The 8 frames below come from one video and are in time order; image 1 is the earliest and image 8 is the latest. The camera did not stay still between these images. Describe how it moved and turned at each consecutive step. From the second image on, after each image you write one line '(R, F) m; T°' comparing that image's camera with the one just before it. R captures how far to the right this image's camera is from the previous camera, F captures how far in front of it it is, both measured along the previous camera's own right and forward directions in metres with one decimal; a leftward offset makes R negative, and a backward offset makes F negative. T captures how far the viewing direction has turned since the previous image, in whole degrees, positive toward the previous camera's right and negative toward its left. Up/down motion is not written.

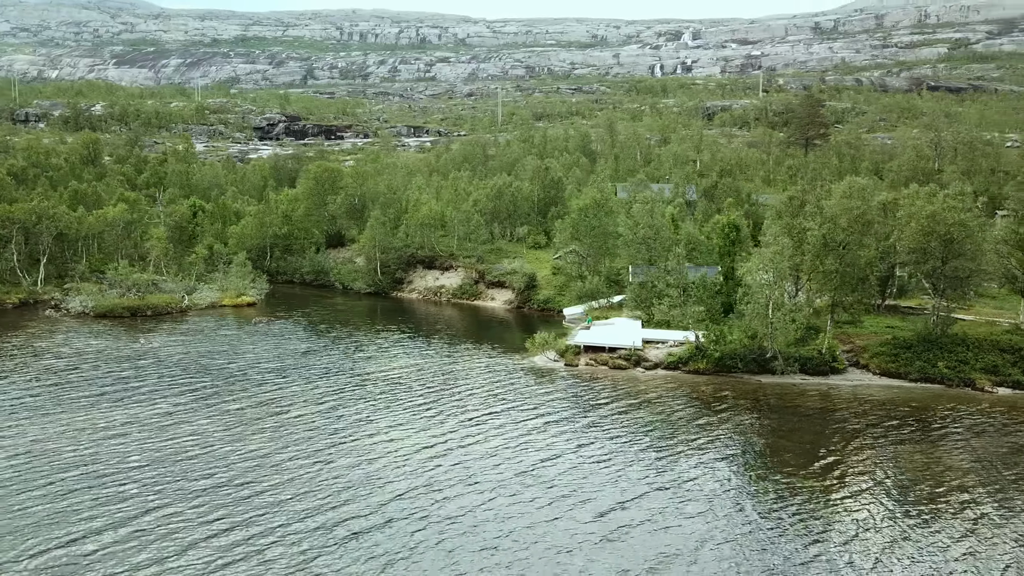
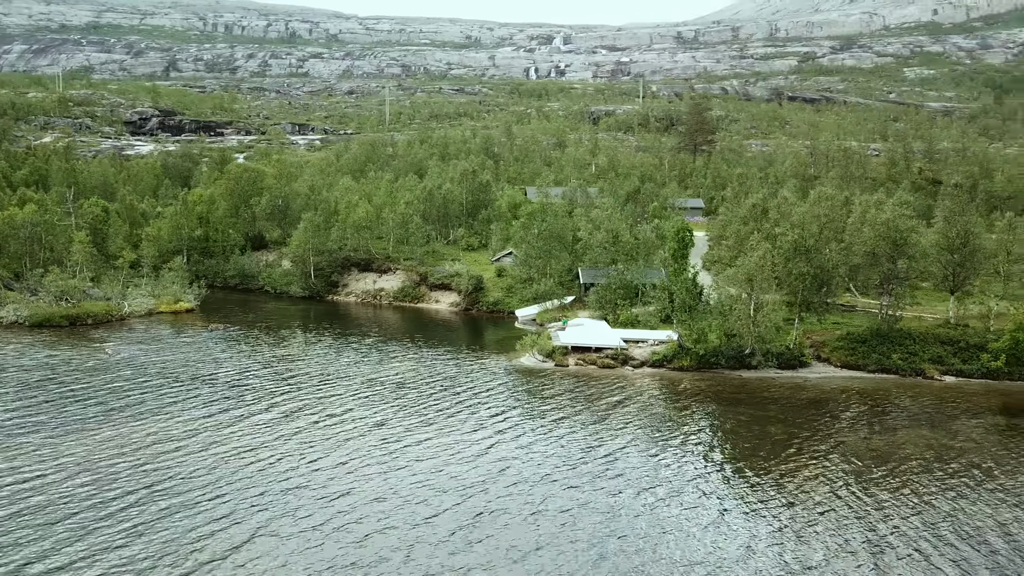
(-6.6, -1.0) m; +9°
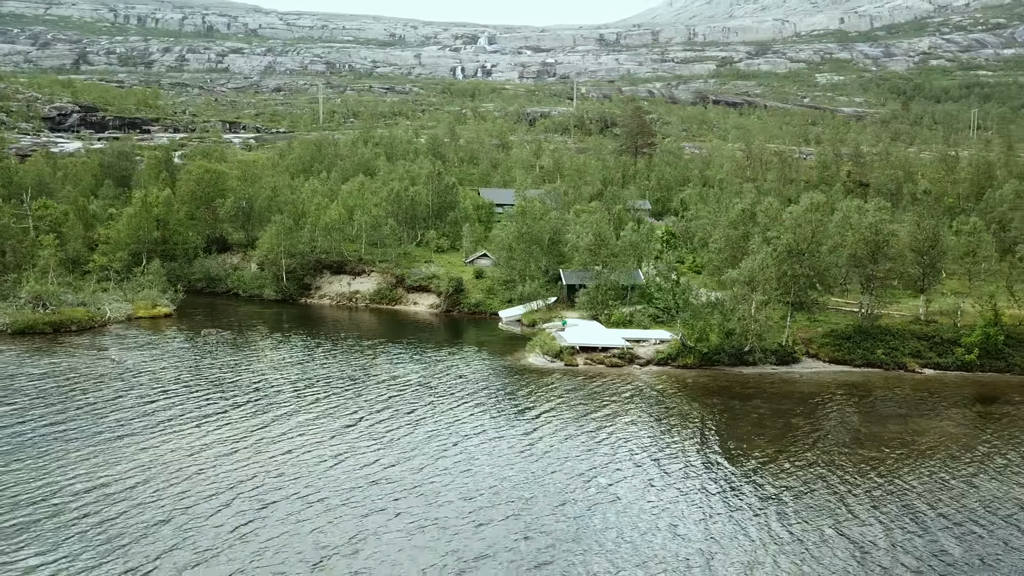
(-5.0, -1.3) m; +5°
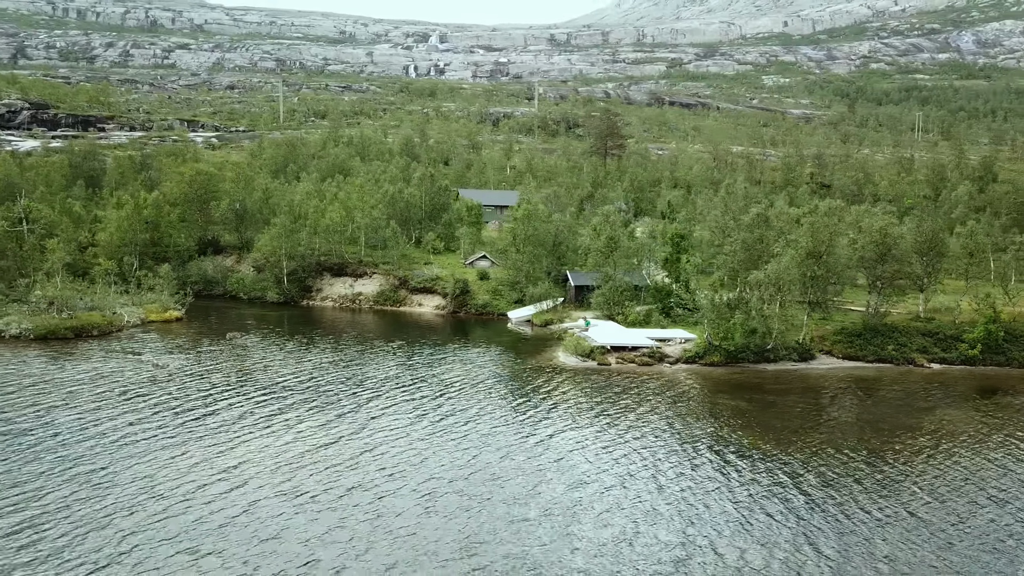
(-5.1, -1.5) m; +4°
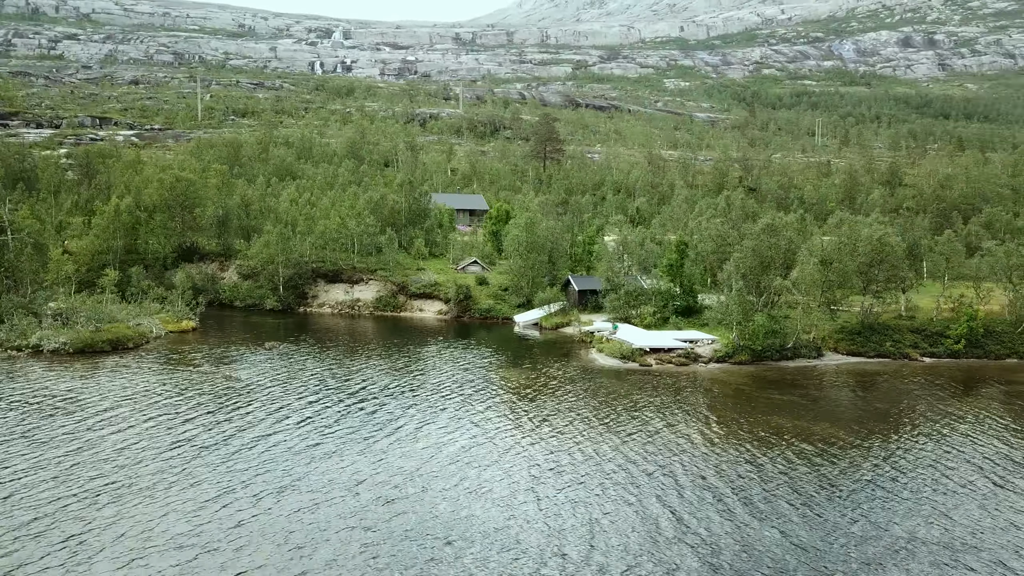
(-9.3, -2.7) m; +7°
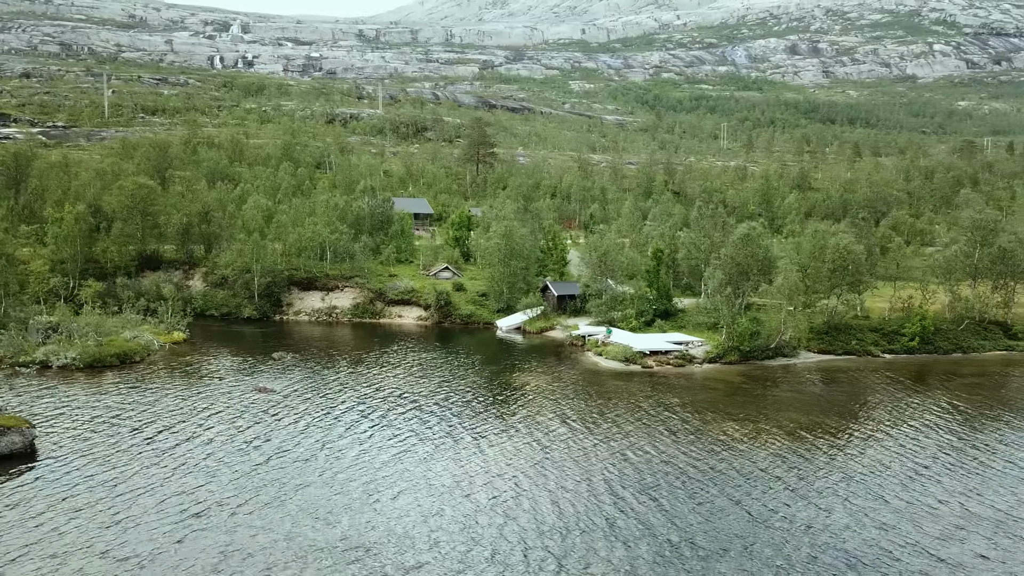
(-7.4, -2.3) m; +7°
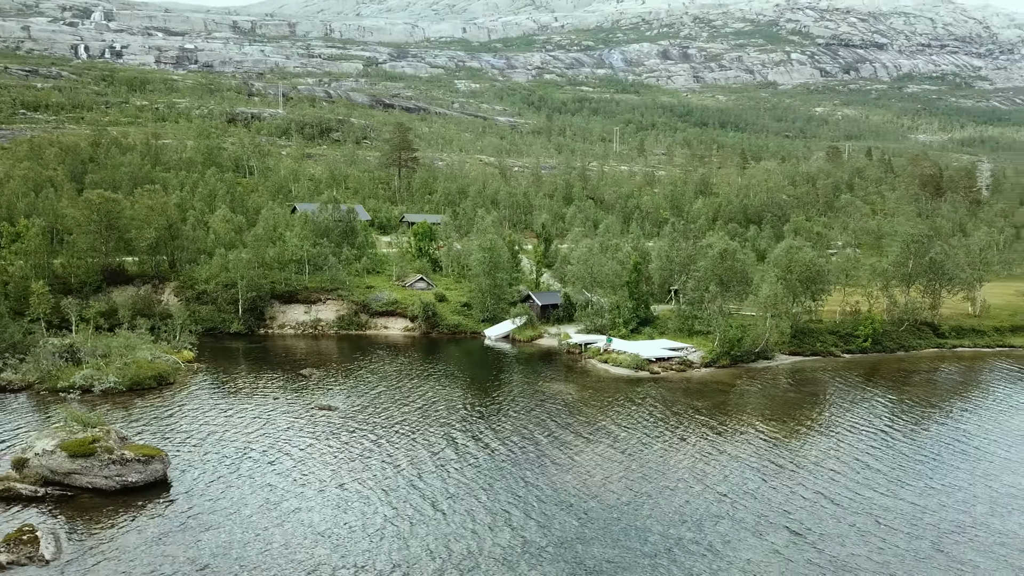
(-10.5, -3.3) m; +9°
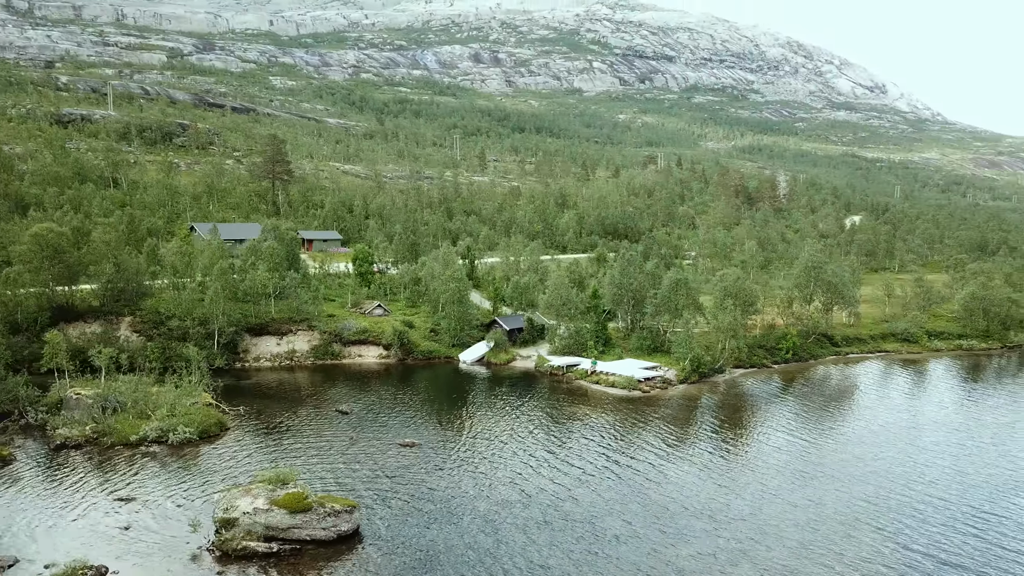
(-16.9, -4.4) m; +13°
